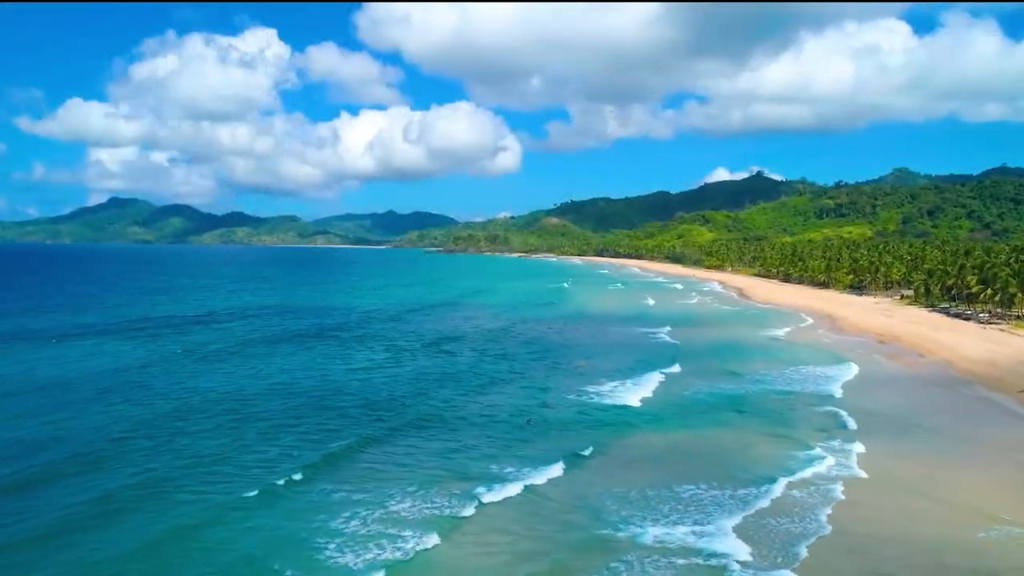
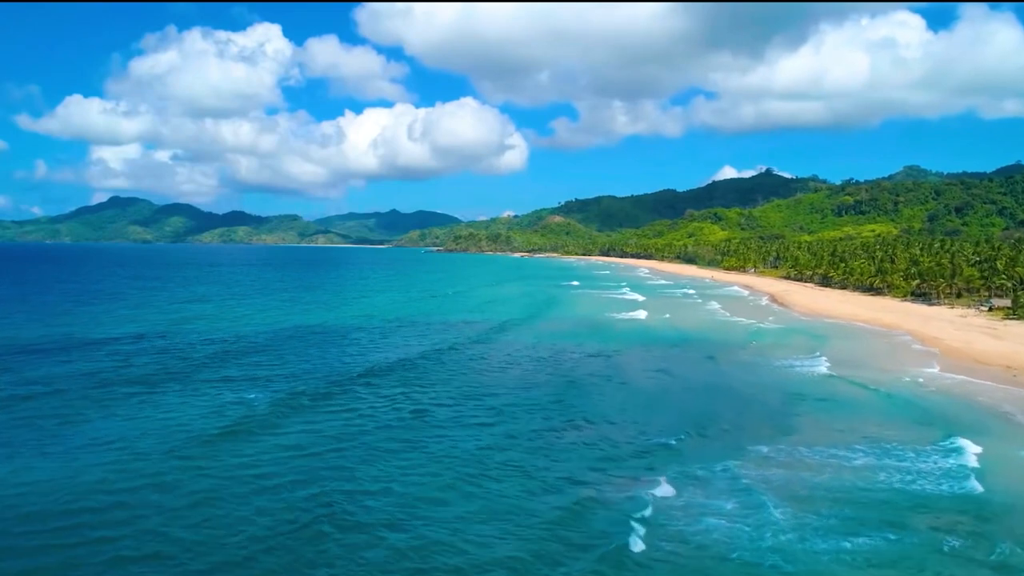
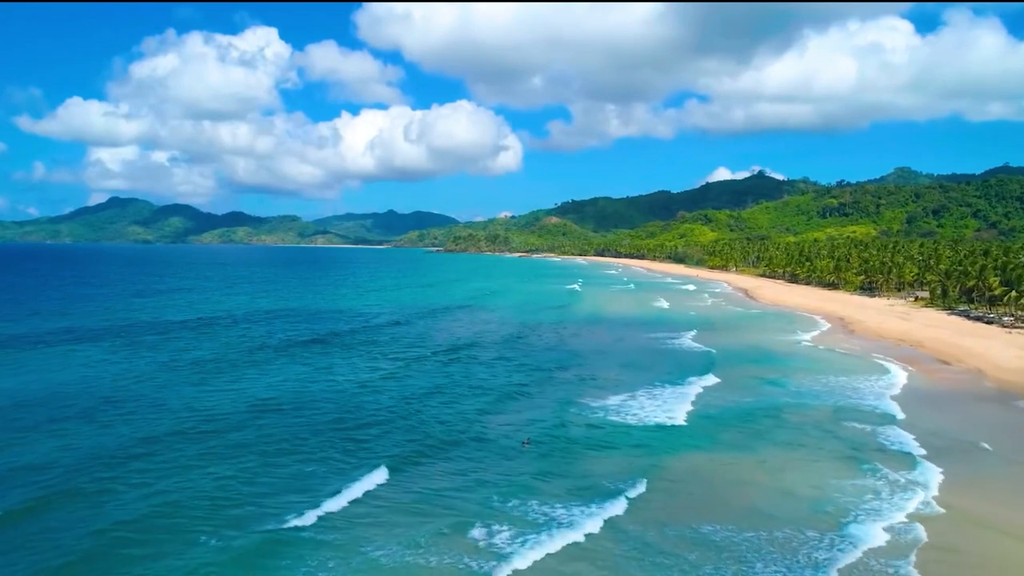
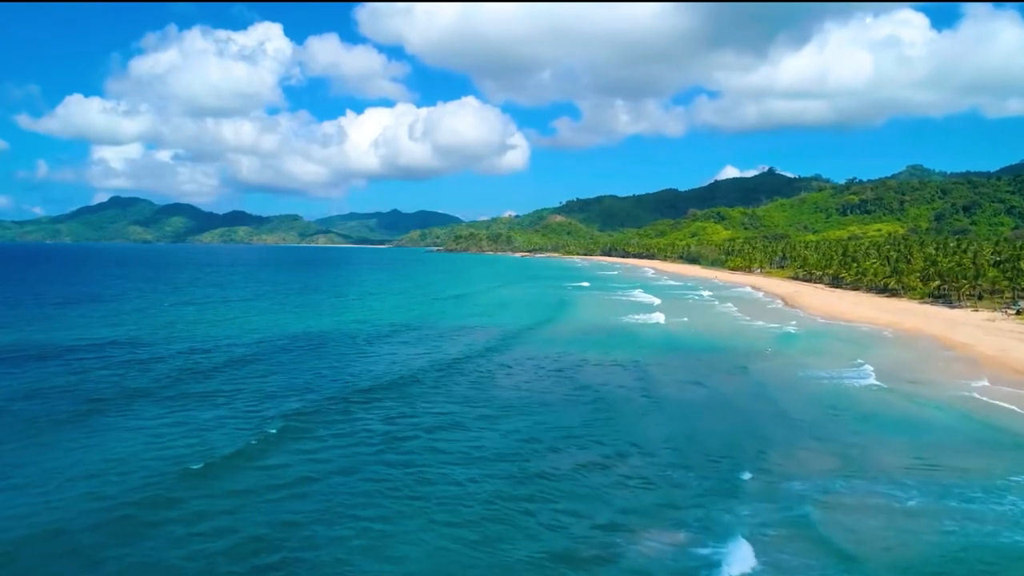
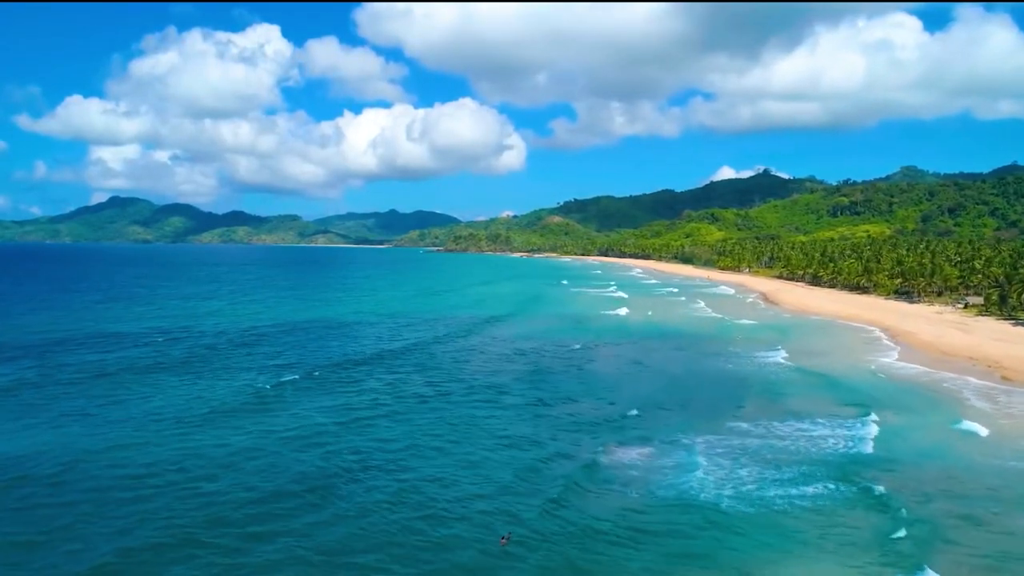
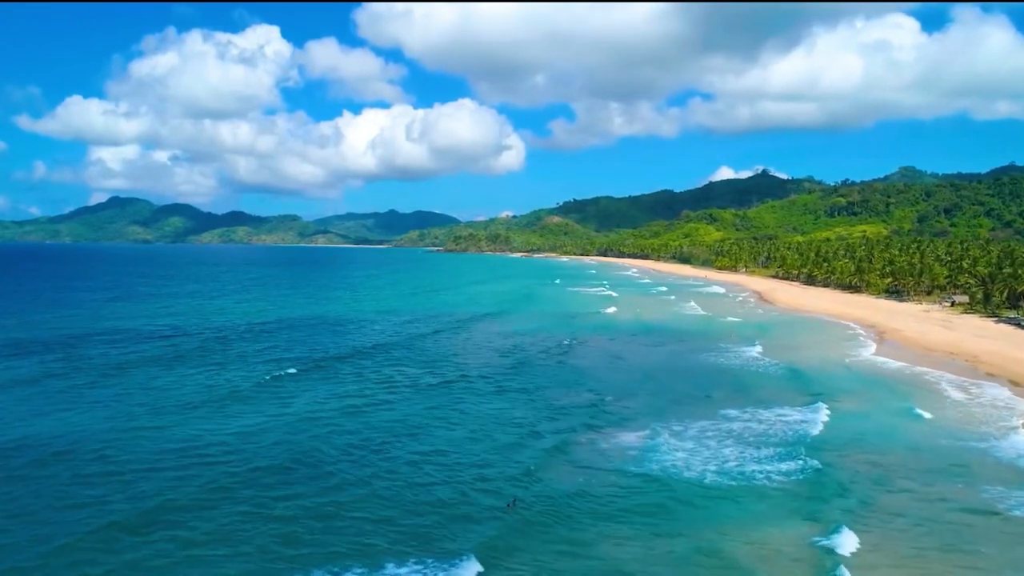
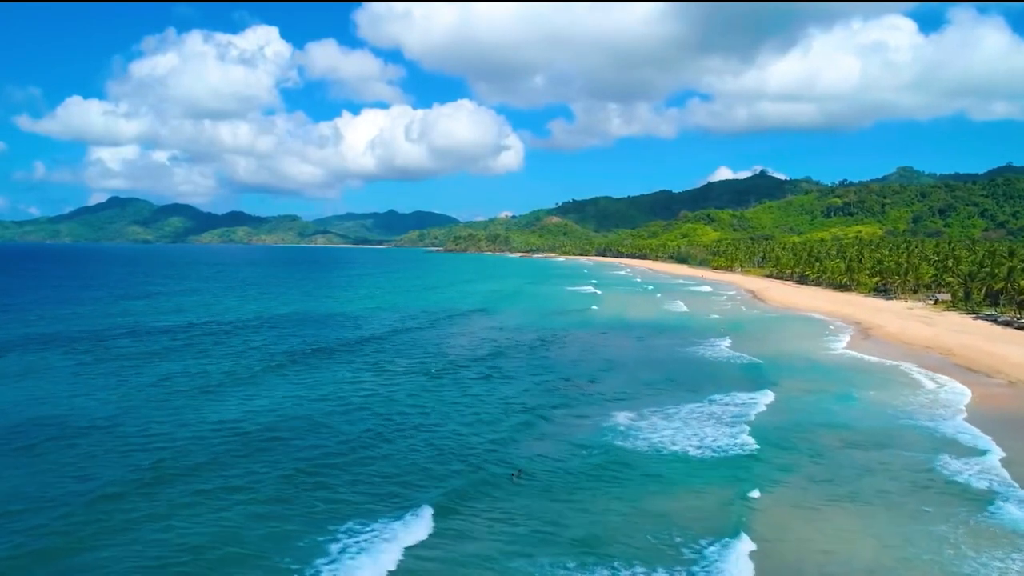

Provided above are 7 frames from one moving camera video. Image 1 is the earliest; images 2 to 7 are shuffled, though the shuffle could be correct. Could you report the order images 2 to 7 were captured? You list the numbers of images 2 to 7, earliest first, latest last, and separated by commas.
3, 7, 6, 5, 2, 4
